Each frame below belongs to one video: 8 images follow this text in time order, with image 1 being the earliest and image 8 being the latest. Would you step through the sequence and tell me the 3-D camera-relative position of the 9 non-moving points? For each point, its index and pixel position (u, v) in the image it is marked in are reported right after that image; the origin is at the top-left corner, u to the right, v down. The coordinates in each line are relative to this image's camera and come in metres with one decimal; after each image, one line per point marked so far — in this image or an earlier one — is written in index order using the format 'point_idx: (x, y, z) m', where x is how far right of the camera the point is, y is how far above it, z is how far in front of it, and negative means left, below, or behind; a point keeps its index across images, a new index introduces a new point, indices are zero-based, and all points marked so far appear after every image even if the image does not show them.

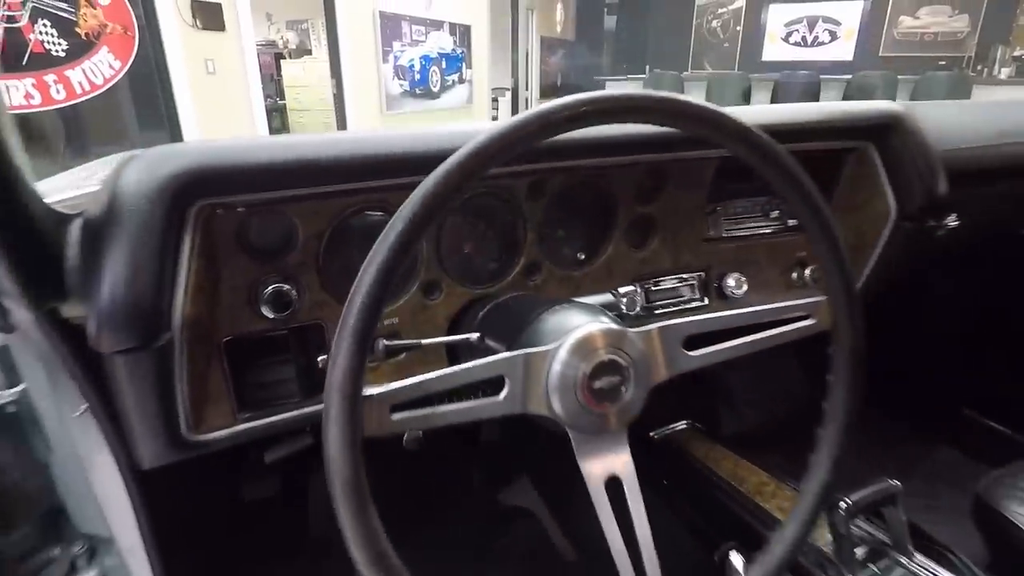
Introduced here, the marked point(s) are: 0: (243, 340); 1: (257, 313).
0: (-0.2, 0.0, +0.5) m
1: (-0.2, 0.0, +0.5) m
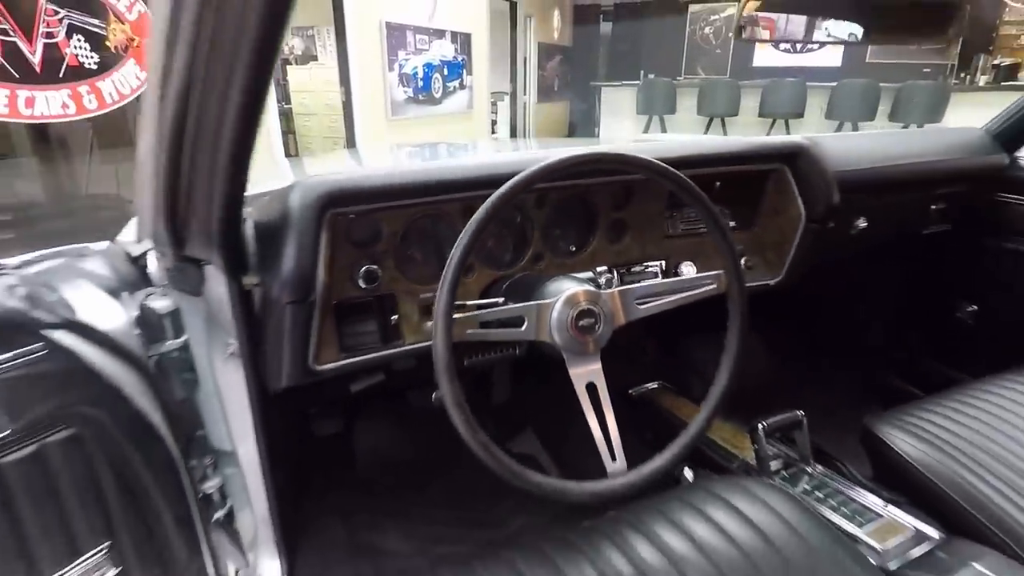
0: (-0.2, 0.0, +0.8) m
1: (-0.2, 0.0, +0.8) m
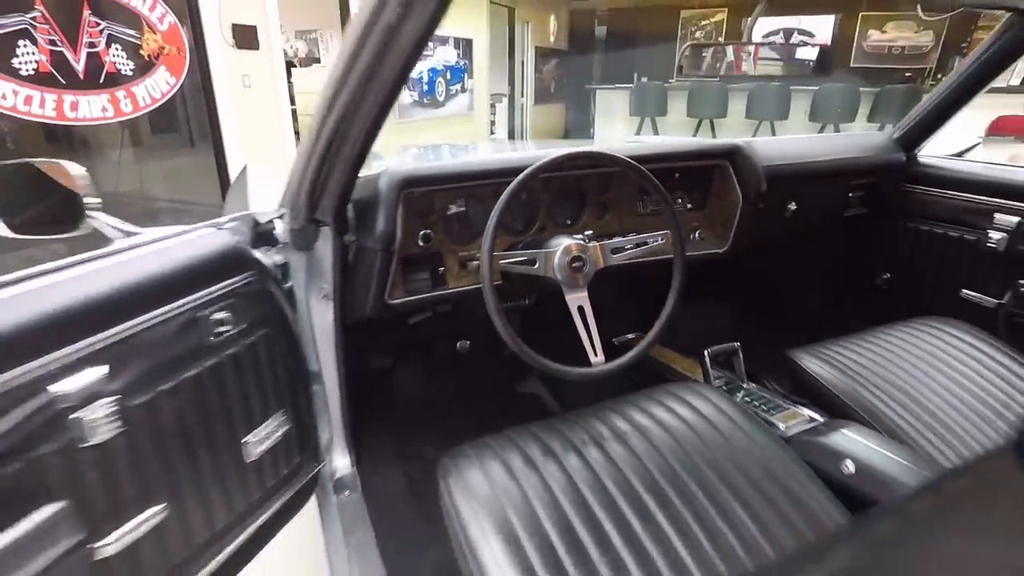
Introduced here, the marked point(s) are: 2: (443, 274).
0: (-0.2, +0.1, +1.1) m
1: (-0.2, +0.1, +1.1) m
2: (-0.1, 0.0, +1.1) m
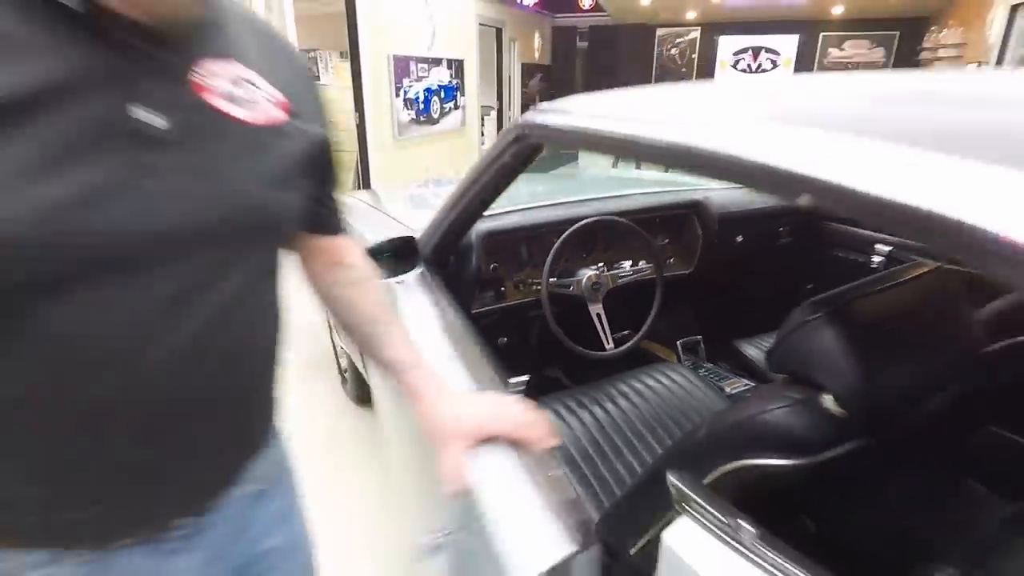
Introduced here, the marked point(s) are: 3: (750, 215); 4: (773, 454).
0: (-0.1, 0.0, +1.7) m
1: (-0.1, 0.0, +1.7) m
2: (0.0, 0.0, +1.7) m
3: (+0.8, +0.2, +2.0) m
4: (+0.3, -0.2, +0.8) m
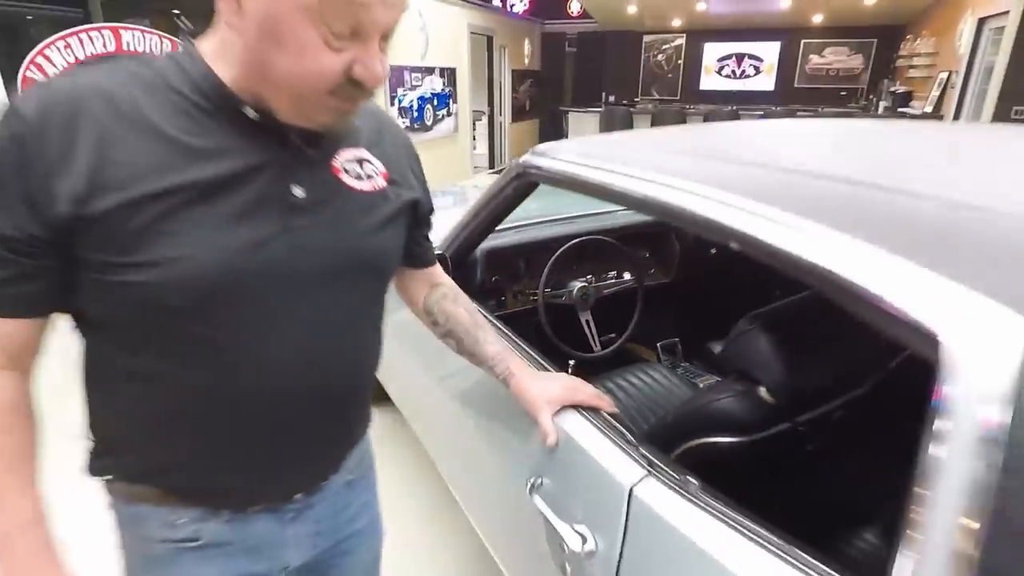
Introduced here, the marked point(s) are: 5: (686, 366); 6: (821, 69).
0: (-0.1, 0.0, +1.9) m
1: (-0.1, 0.0, +1.9) m
2: (0.0, 0.0, +1.9) m
3: (+0.8, +0.2, +2.2) m
4: (+0.3, -0.2, +1.0) m
5: (+0.6, -0.3, +2.0) m
6: (+5.2, +3.7, +10.0) m
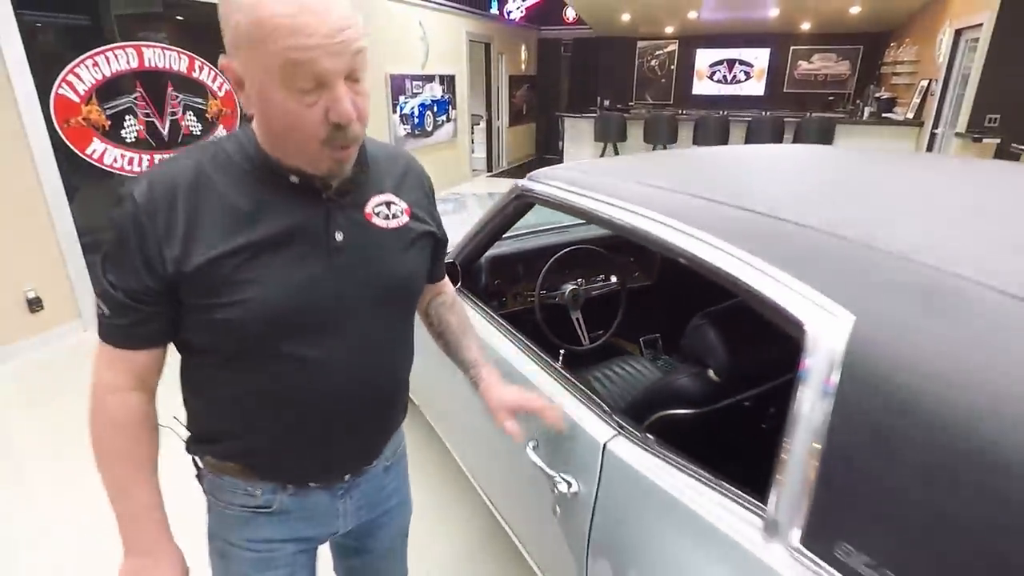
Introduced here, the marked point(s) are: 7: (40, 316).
0: (-0.1, 0.0, +2.1) m
1: (-0.1, 0.0, +2.1) m
2: (0.0, -0.1, +2.2) m
3: (+0.8, +0.2, +2.5) m
4: (+0.4, -0.3, +1.3) m
5: (+0.6, -0.3, +2.3) m
6: (+5.2, +3.7, +10.3) m
7: (-3.0, -0.2, +3.8) m
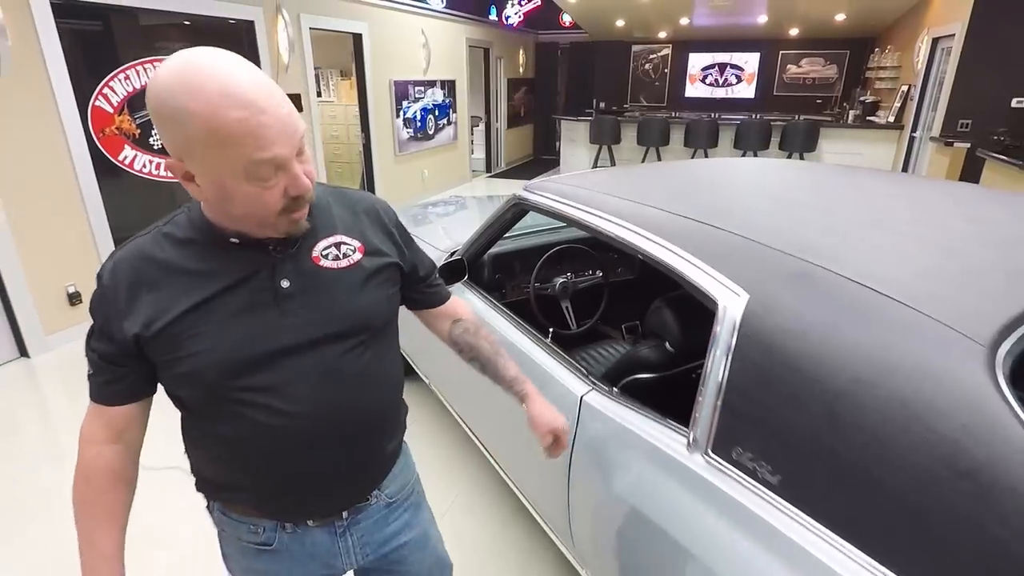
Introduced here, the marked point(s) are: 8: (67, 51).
0: (-0.1, 0.0, +2.5) m
1: (-0.1, 0.0, +2.5) m
2: (0.0, 0.0, +2.5) m
3: (+0.8, +0.2, +2.8) m
4: (+0.3, -0.2, +1.6) m
5: (+0.6, -0.2, +2.7) m
6: (+5.2, +3.8, +10.7) m
7: (-3.0, -0.1, +4.2) m
8: (-2.9, +1.5, +3.8) m
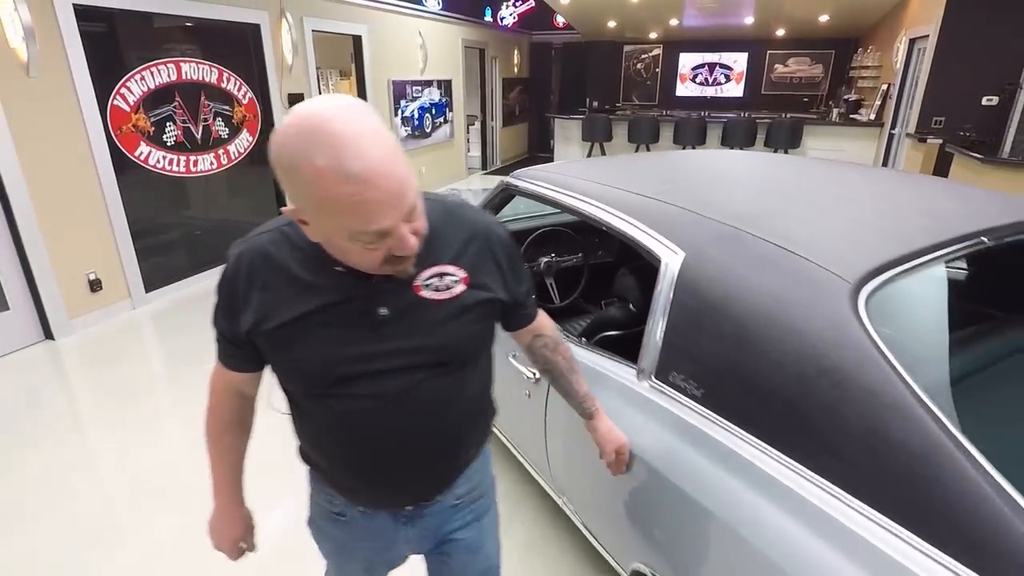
0: (-0.1, +0.1, +2.8) m
1: (-0.1, +0.1, +2.8) m
2: (-0.1, +0.1, +2.8) m
3: (+0.7, +0.3, +3.1) m
4: (+0.3, -0.1, +1.9) m
5: (+0.6, -0.1, +2.9) m
6: (+5.1, +3.9, +11.0) m
7: (-3.1, -0.1, +4.4) m
8: (-2.9, +1.6, +4.1) m
